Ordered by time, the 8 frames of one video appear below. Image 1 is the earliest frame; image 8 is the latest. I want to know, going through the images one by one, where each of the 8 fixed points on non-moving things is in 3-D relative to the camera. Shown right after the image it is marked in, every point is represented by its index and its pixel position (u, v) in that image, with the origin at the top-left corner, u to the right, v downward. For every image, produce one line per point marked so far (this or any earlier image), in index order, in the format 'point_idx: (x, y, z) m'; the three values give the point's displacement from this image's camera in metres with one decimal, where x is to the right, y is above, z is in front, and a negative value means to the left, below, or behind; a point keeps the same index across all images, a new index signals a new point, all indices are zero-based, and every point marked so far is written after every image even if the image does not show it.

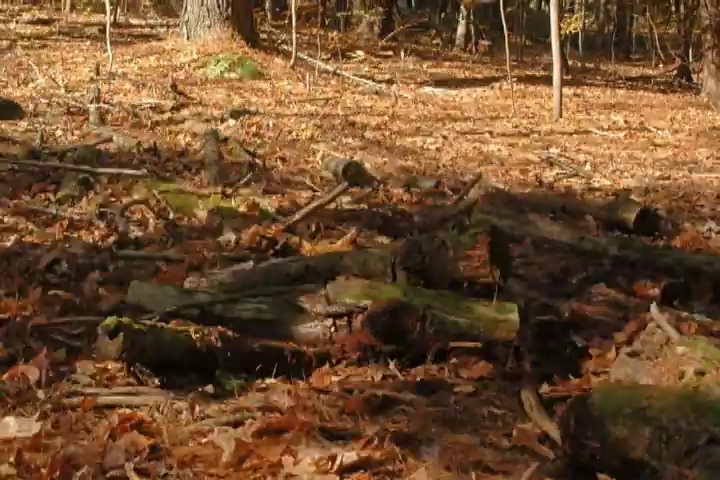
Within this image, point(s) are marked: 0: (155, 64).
0: (-2.5, +2.0, +10.1) m
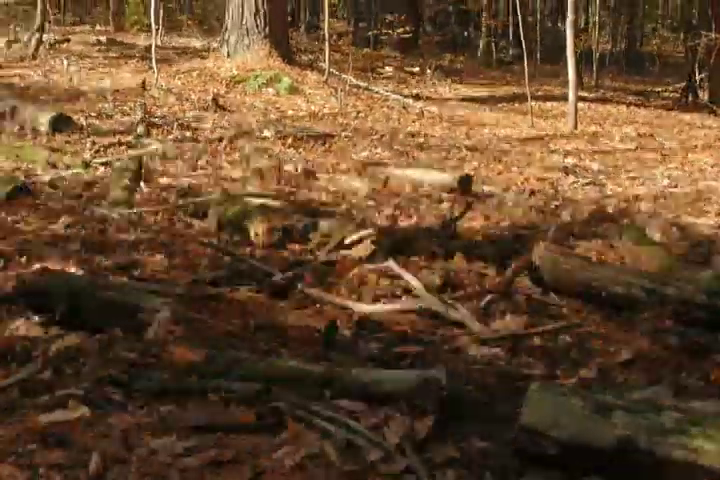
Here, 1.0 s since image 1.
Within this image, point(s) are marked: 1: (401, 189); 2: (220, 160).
0: (-2.0, +2.0, +10.6) m
1: (+0.3, +0.4, +6.9) m
2: (-1.3, +0.8, +7.7) m
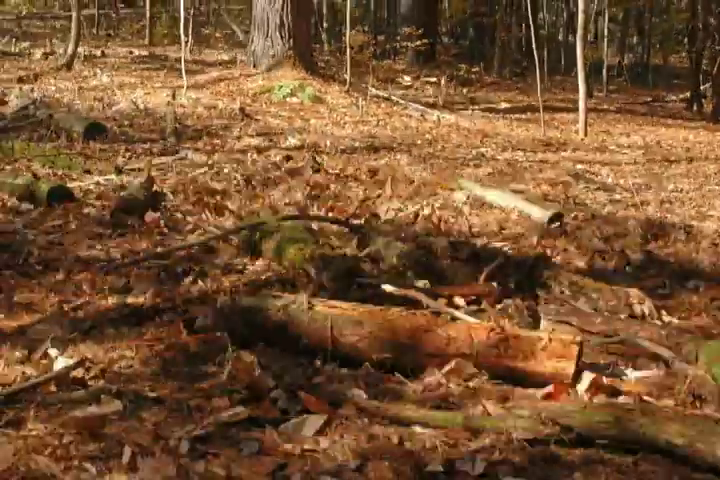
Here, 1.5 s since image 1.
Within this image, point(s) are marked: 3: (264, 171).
0: (-1.8, +1.9, +11.0) m
1: (+0.5, +0.4, +7.3) m
2: (-1.1, +0.8, +8.1) m
3: (-0.9, +0.6, +7.8) m
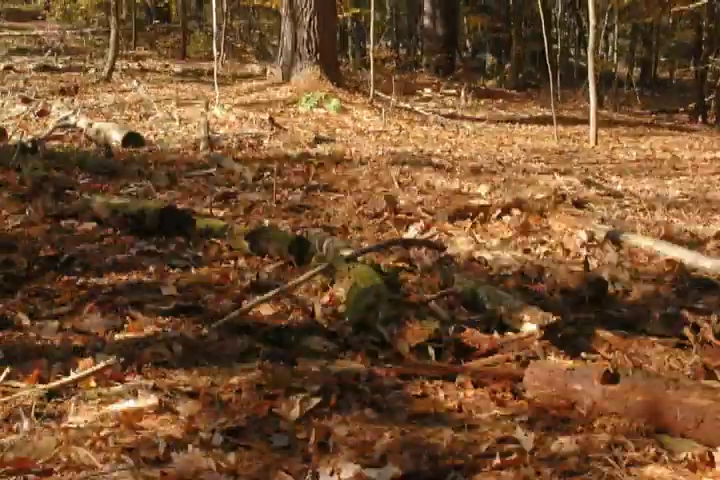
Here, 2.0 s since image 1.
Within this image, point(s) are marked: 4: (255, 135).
0: (-1.4, +1.9, +11.5) m
1: (+0.7, +0.4, +7.7) m
2: (-0.9, +0.7, +8.6) m
3: (-0.7, +0.6, +8.2) m
4: (-1.2, +1.2, +9.6) m
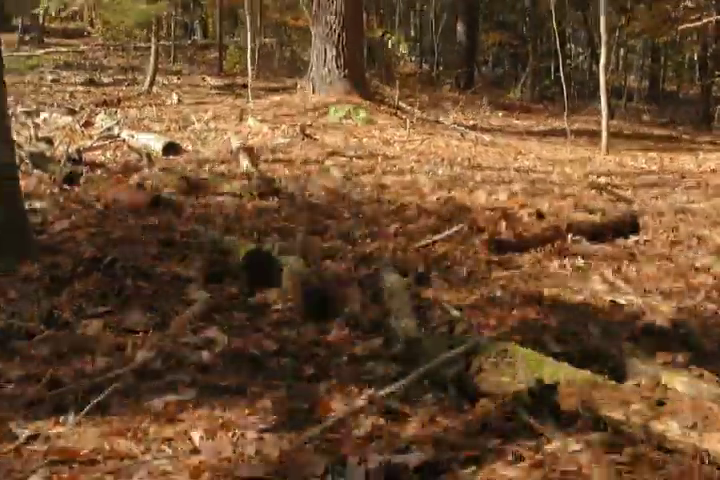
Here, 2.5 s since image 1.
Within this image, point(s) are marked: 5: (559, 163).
0: (-1.1, +1.9, +12.1) m
1: (+1.0, +0.3, +8.2) m
2: (-0.6, +0.7, +9.1) m
3: (-0.4, +0.5, +8.8) m
4: (-0.9, +1.1, +10.2) m
5: (+2.4, +0.9, +10.0) m
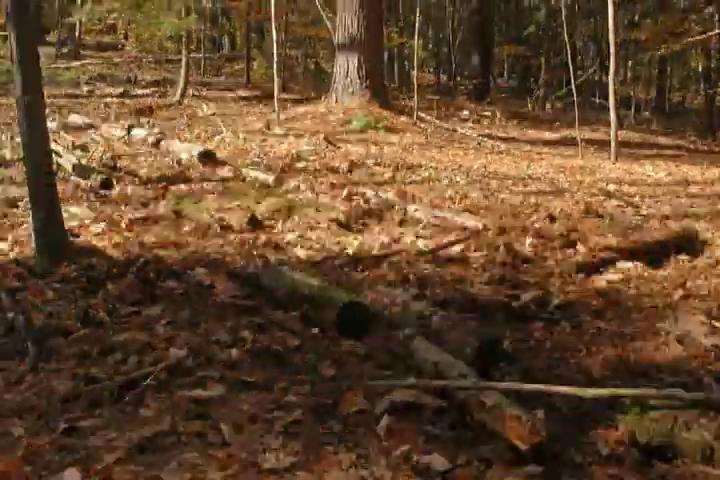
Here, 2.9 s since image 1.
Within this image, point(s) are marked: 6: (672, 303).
0: (-0.8, +1.8, +12.5) m
1: (+1.2, +0.3, +8.6) m
2: (-0.4, +0.7, +9.6) m
3: (-0.2, +0.5, +9.2) m
4: (-0.6, +1.1, +10.7) m
5: (+2.6, +0.9, +10.4) m
6: (+2.4, -0.5, +6.5) m
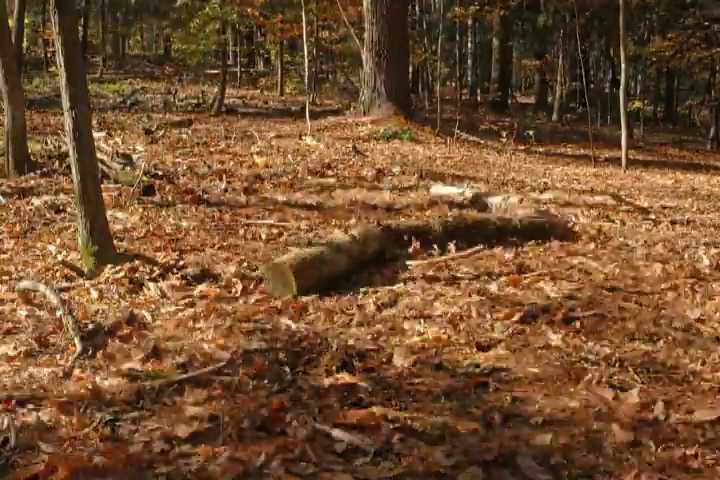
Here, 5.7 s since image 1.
0: (-0.4, +1.8, +13.2) m
1: (+1.5, +0.3, +9.2) m
2: (0.0, +0.6, +10.2) m
3: (+0.1, +0.5, +9.9) m
4: (-0.3, +1.1, +11.3) m
5: (+3.0, +0.9, +11.0) m
6: (+2.6, -0.5, +7.0) m
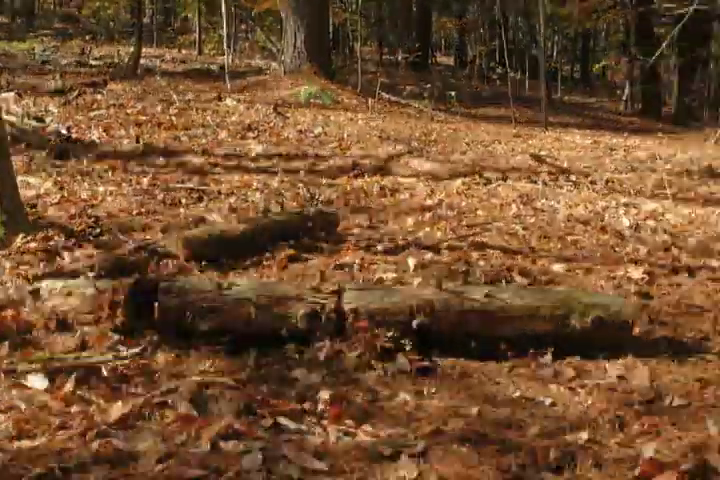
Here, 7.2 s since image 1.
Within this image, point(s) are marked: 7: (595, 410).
0: (-1.6, +2.3, +12.9) m
1: (+0.6, +0.7, +9.2) m
2: (-1.0, +1.1, +10.0) m
3: (-0.8, +0.9, +9.7) m
4: (-1.3, +1.6, +11.1) m
5: (+2.0, +1.4, +11.1) m
6: (+2.0, -0.2, +7.2) m
7: (+1.2, -0.9, +4.5) m
